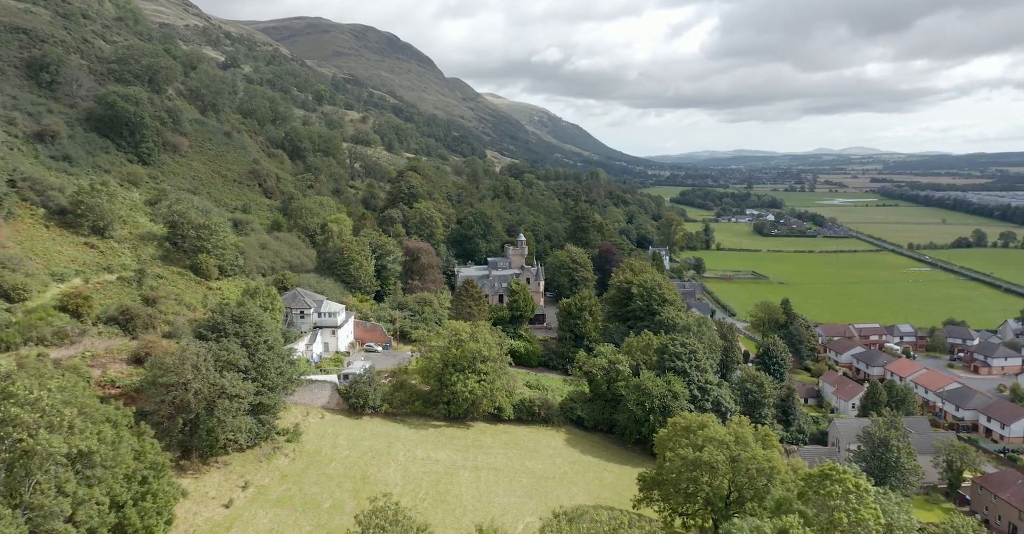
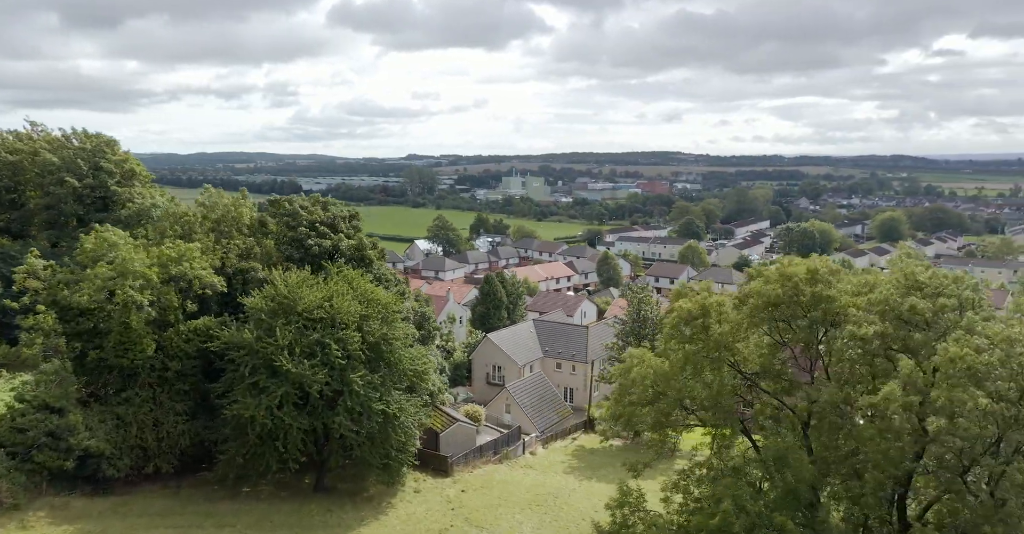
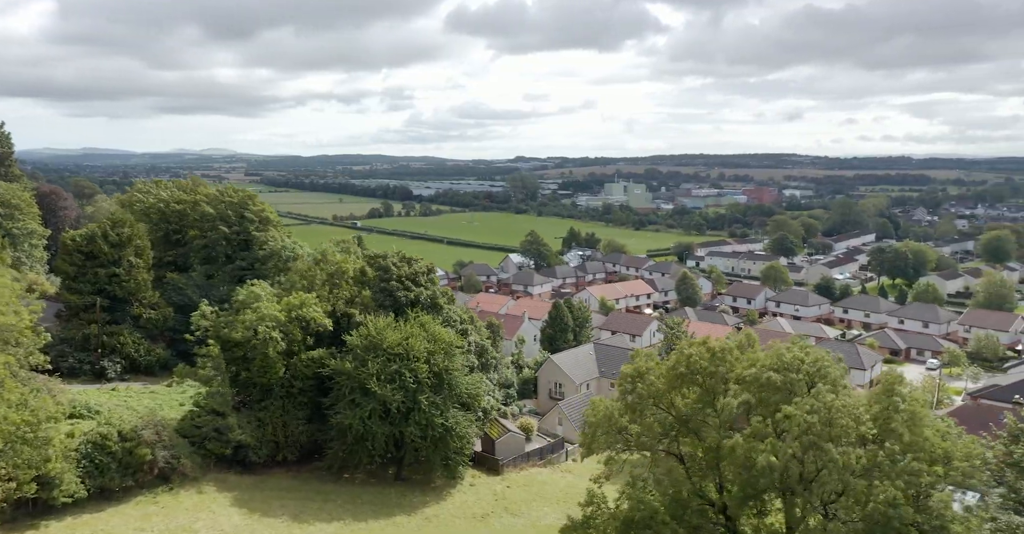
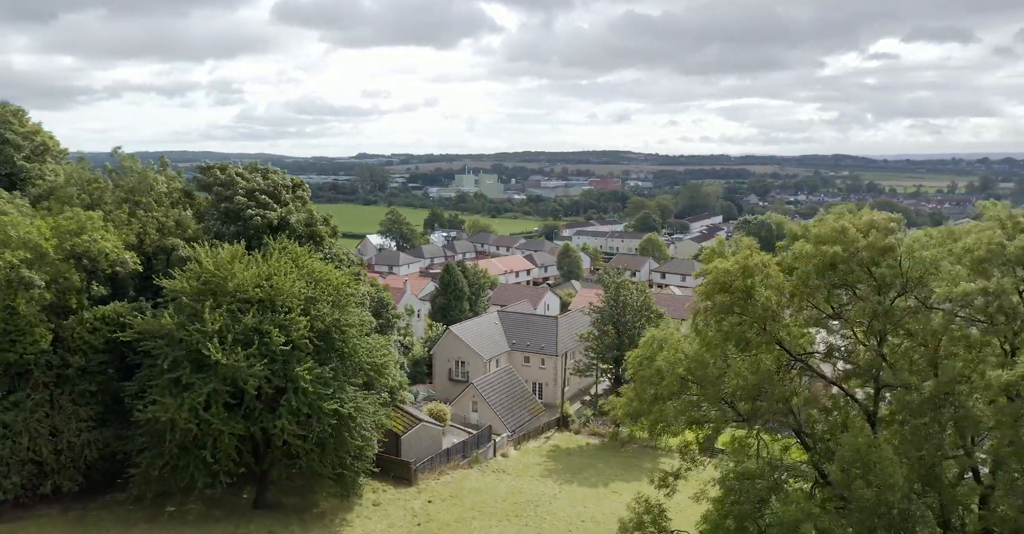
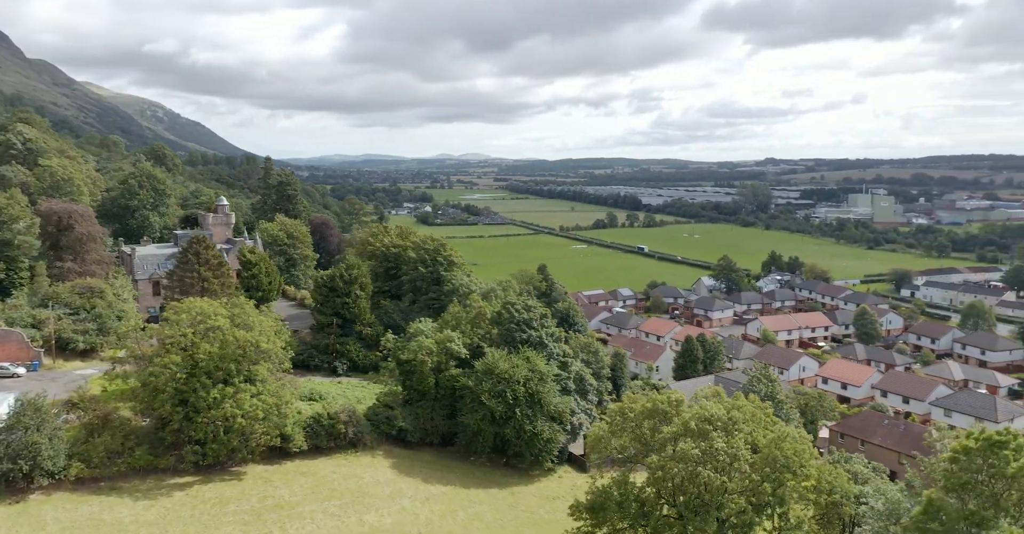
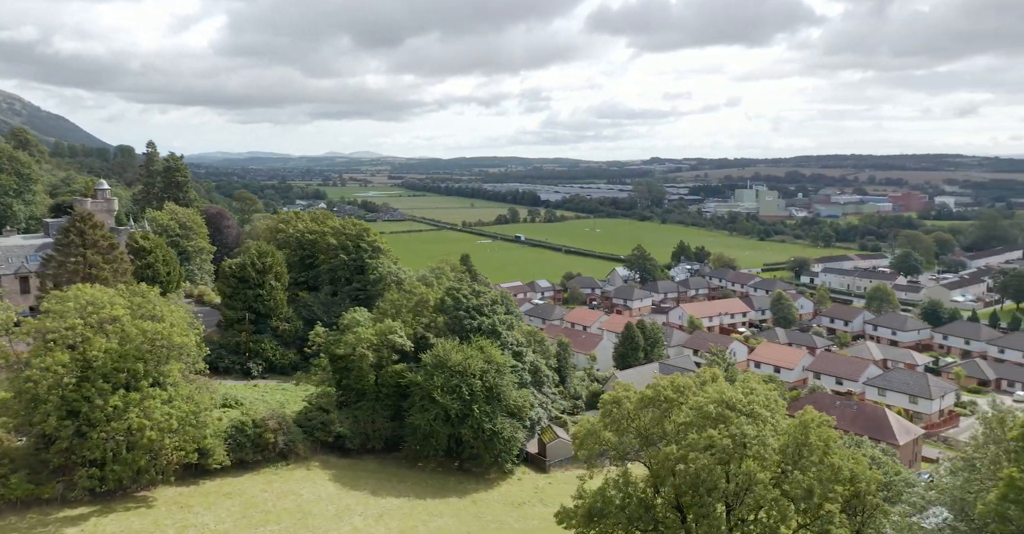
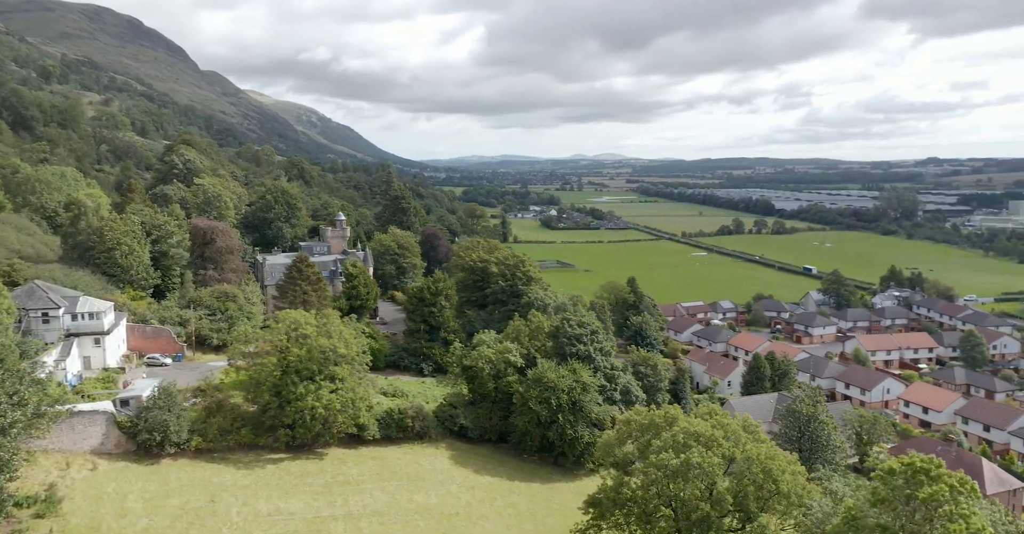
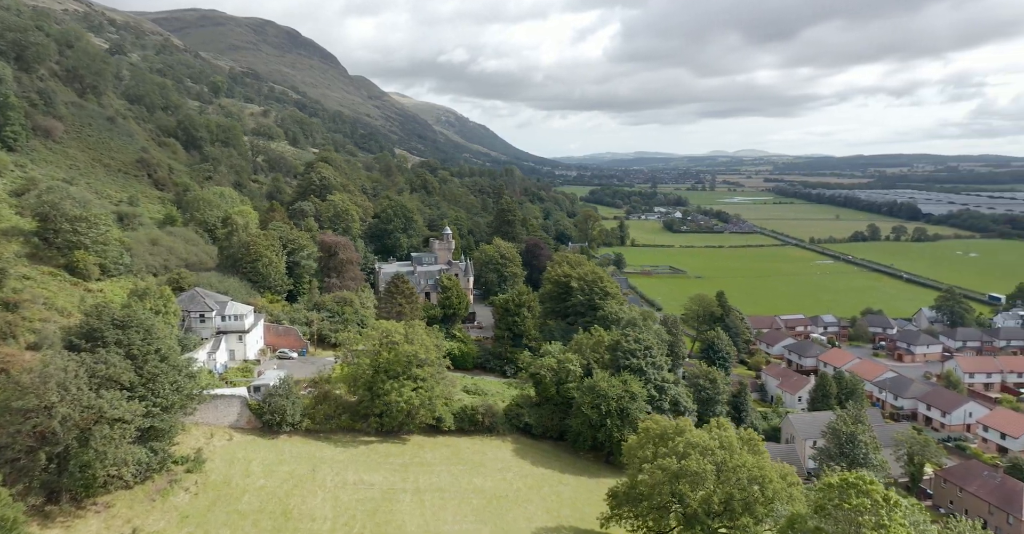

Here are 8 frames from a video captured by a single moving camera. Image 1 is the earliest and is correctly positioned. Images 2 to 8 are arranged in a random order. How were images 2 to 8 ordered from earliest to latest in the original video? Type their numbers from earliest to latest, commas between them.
8, 7, 5, 6, 3, 2, 4
